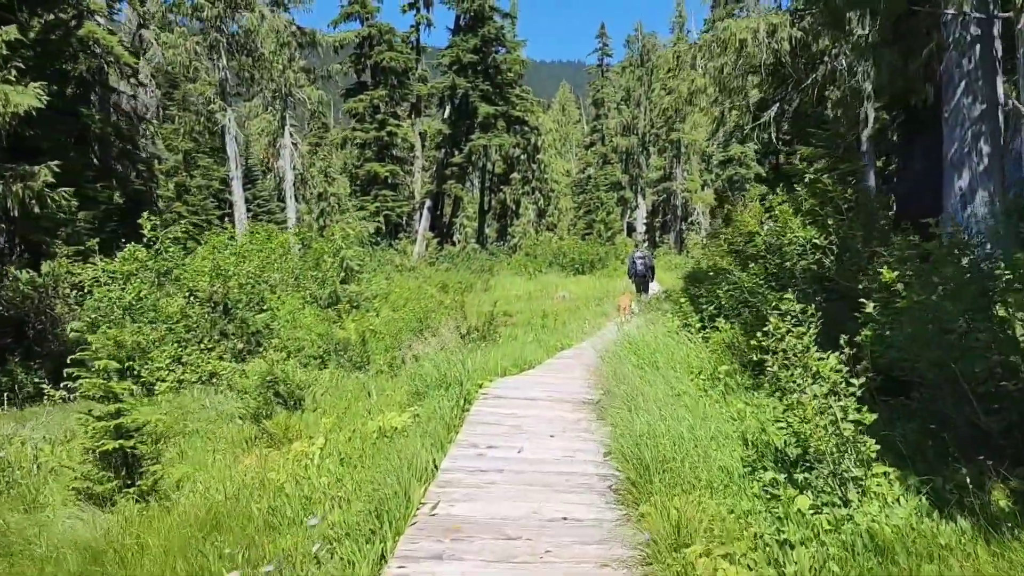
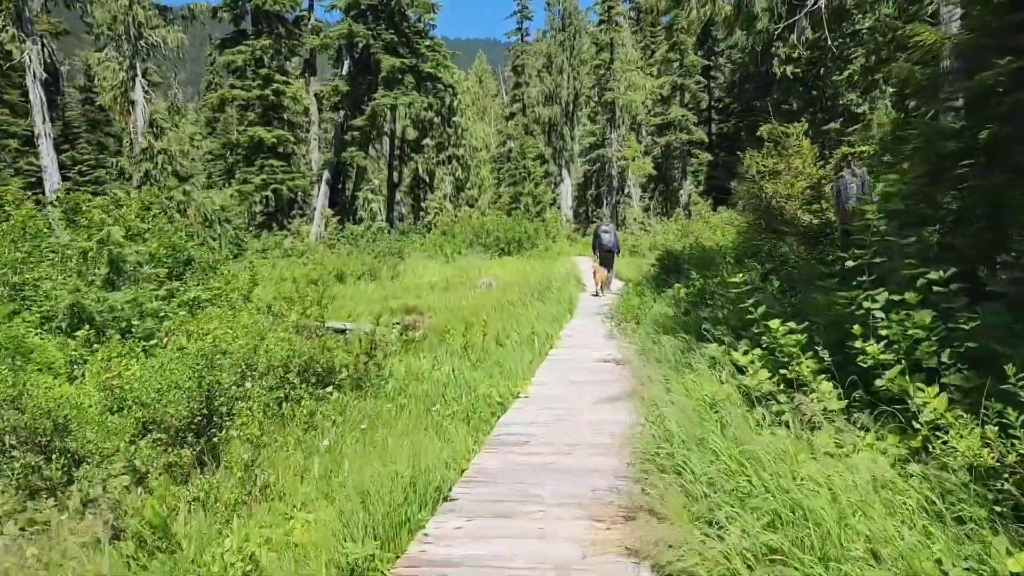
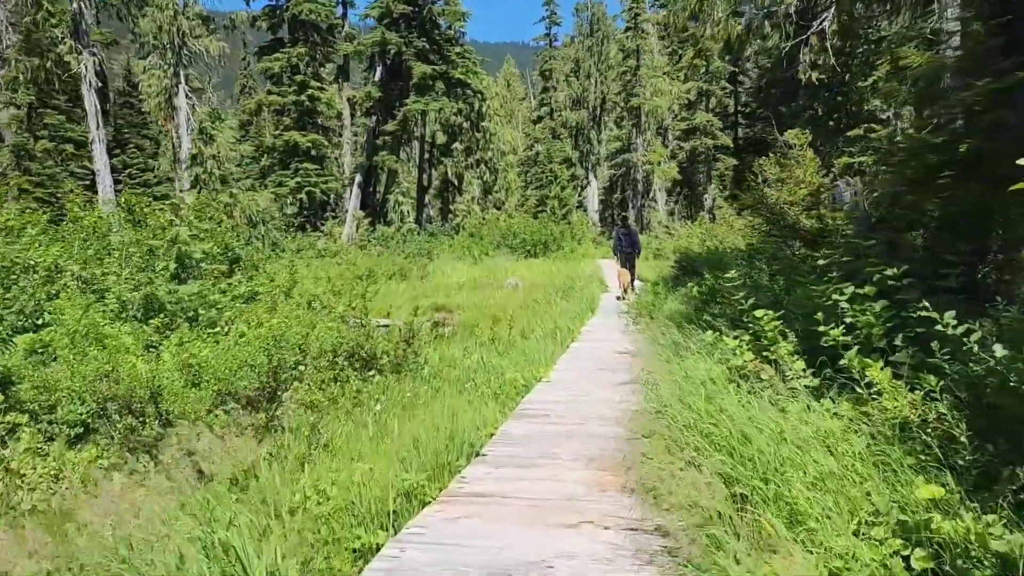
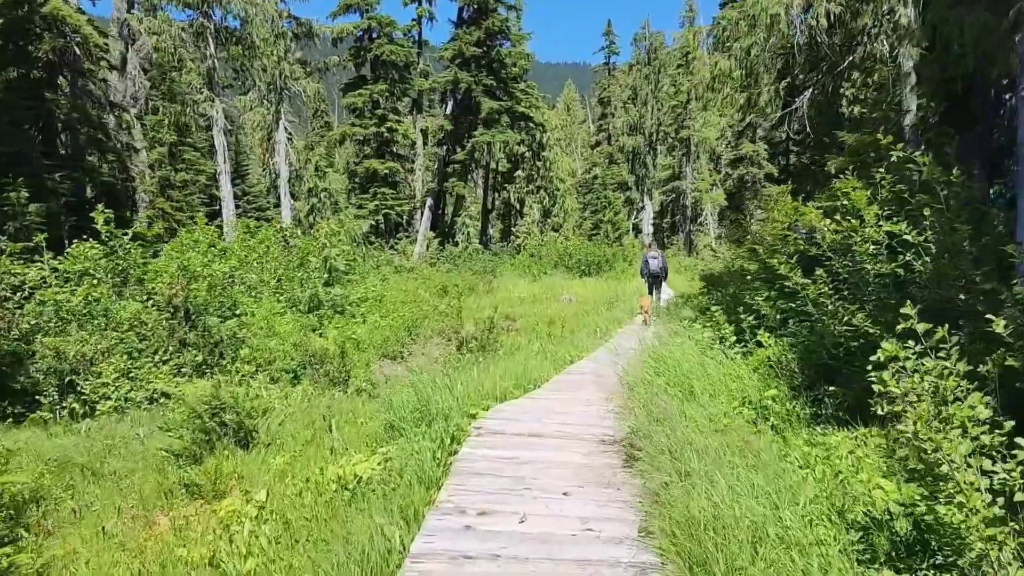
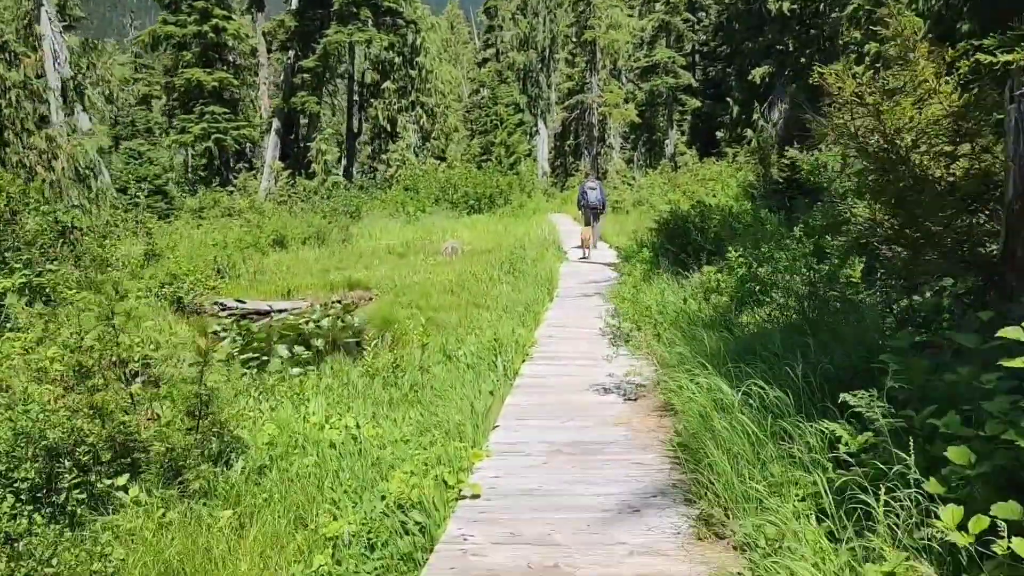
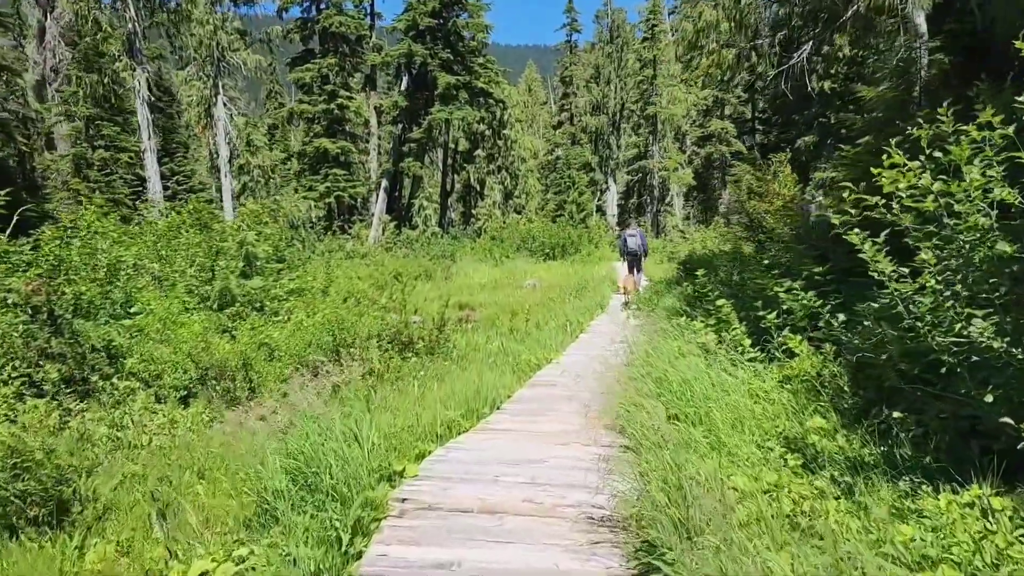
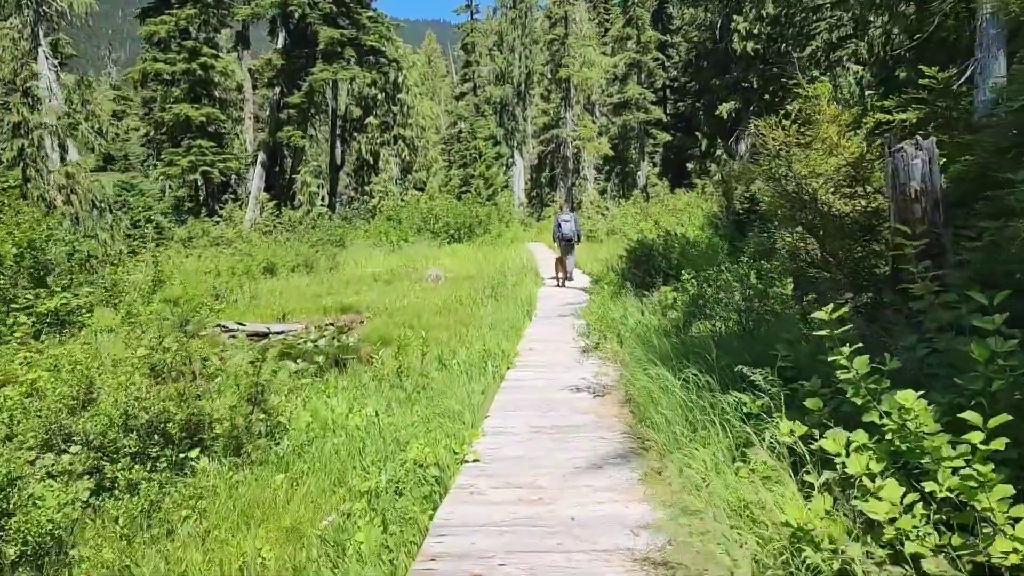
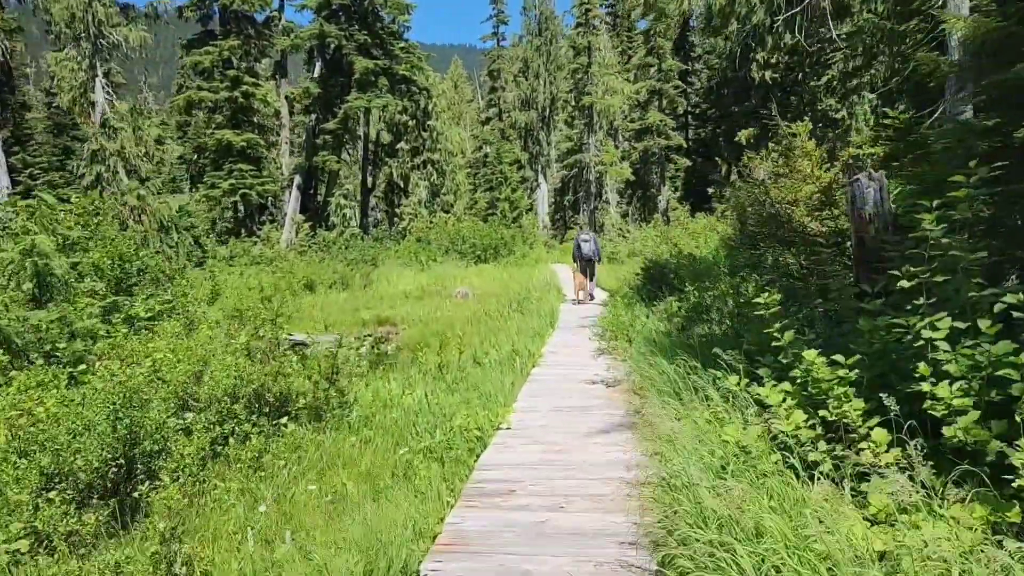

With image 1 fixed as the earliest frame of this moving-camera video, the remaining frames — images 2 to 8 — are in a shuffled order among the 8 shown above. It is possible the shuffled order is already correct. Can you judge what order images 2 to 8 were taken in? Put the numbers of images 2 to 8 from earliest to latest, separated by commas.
4, 6, 3, 2, 8, 7, 5
